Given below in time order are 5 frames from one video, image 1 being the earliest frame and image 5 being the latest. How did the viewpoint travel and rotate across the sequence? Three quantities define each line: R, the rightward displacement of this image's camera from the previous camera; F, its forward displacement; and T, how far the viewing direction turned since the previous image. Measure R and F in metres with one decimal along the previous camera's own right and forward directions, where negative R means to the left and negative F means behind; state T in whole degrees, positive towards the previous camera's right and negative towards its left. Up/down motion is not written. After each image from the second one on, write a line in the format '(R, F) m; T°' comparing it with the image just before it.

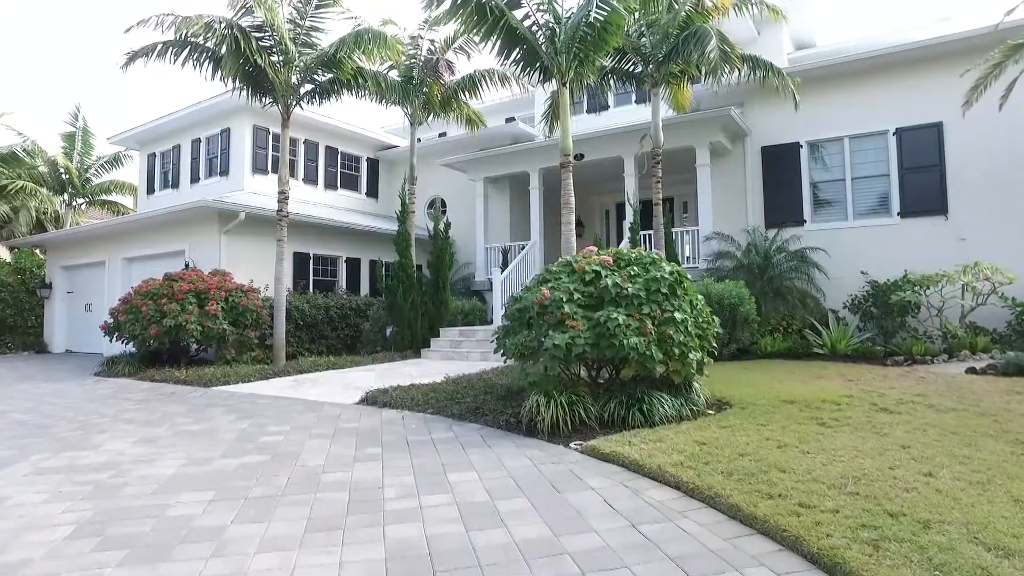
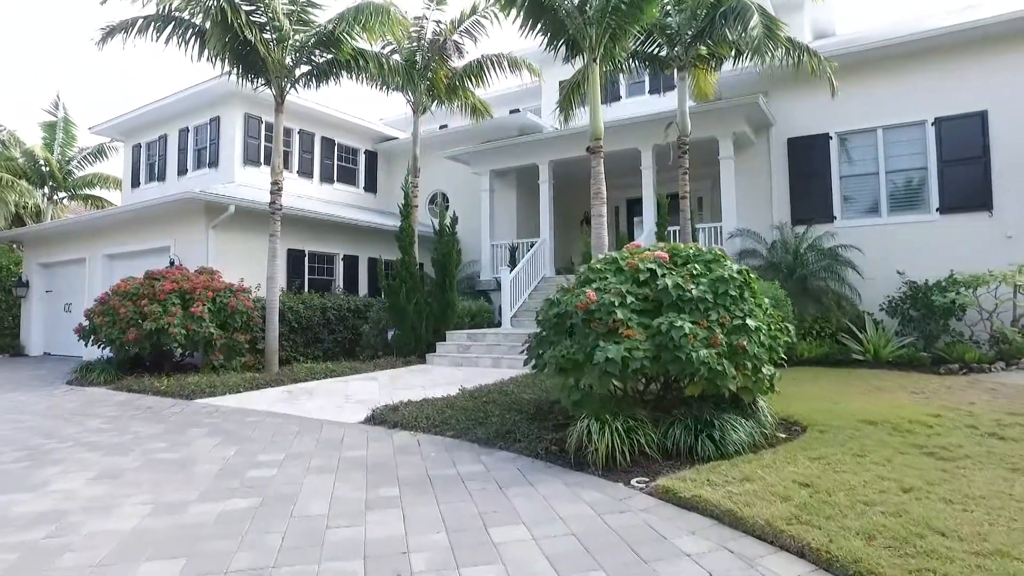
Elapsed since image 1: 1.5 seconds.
(-0.3, +0.9) m; +1°
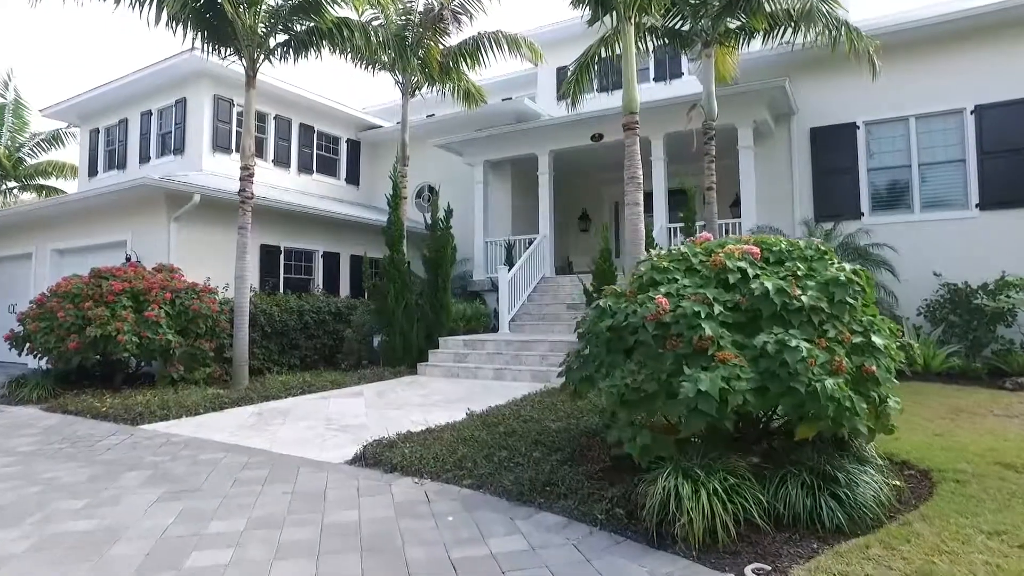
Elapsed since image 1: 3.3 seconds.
(-0.4, +1.2) m; +2°
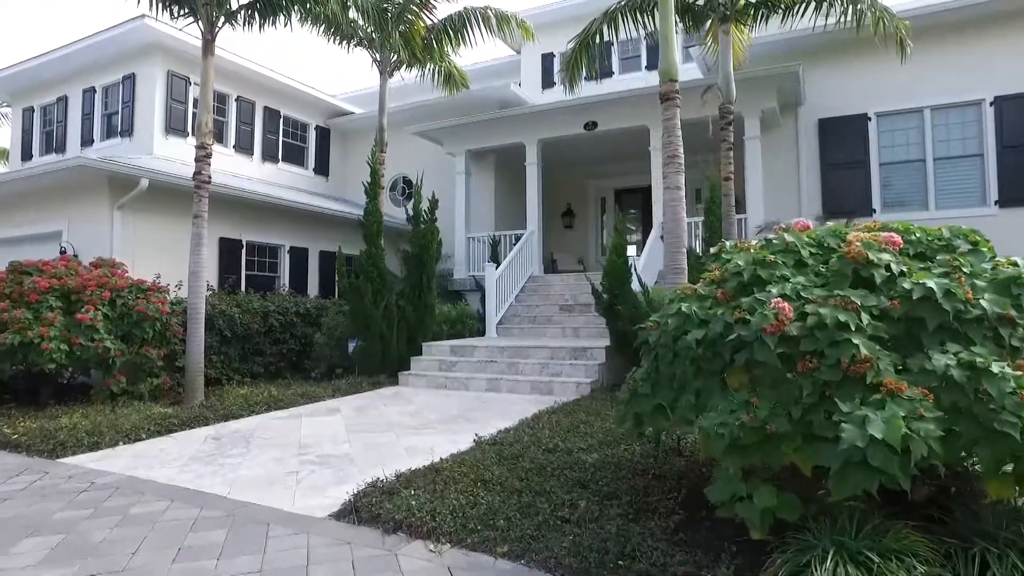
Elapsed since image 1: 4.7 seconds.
(-0.4, +1.0) m; +3°
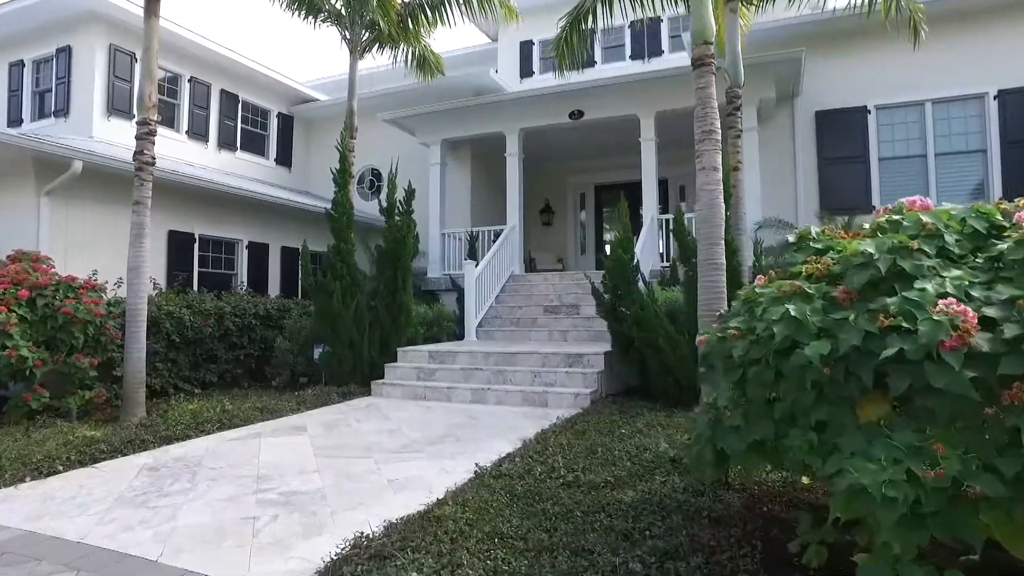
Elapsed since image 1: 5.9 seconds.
(-0.3, +0.8) m; +3°
